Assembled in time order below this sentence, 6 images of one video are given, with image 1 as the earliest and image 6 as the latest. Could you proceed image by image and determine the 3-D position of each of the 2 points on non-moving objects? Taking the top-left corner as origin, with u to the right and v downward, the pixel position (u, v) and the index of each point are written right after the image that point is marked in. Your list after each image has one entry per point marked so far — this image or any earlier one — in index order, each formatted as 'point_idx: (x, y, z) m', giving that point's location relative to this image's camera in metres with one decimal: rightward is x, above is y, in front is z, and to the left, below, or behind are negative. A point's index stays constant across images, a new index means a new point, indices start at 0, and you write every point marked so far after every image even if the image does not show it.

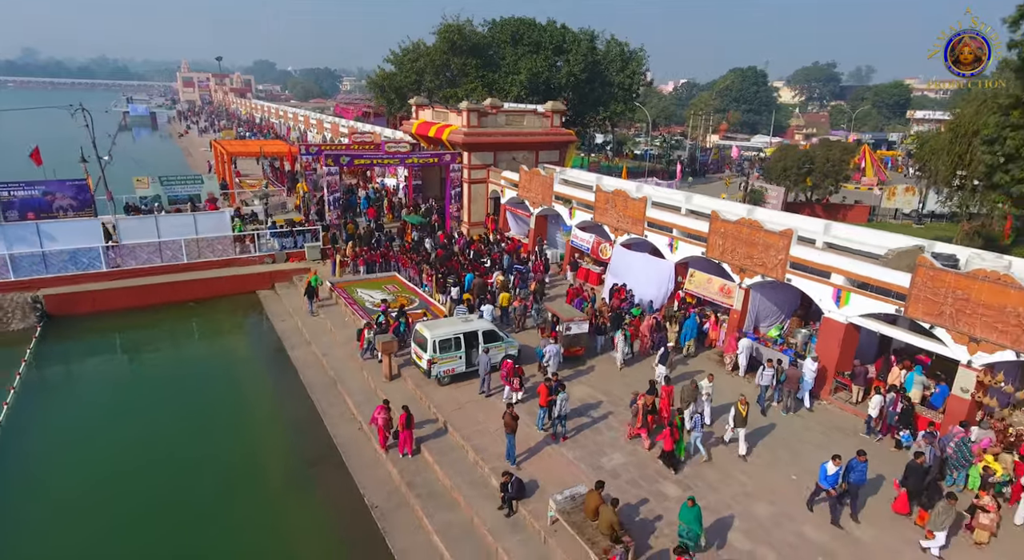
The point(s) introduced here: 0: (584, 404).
0: (+1.5, -2.5, +11.6) m
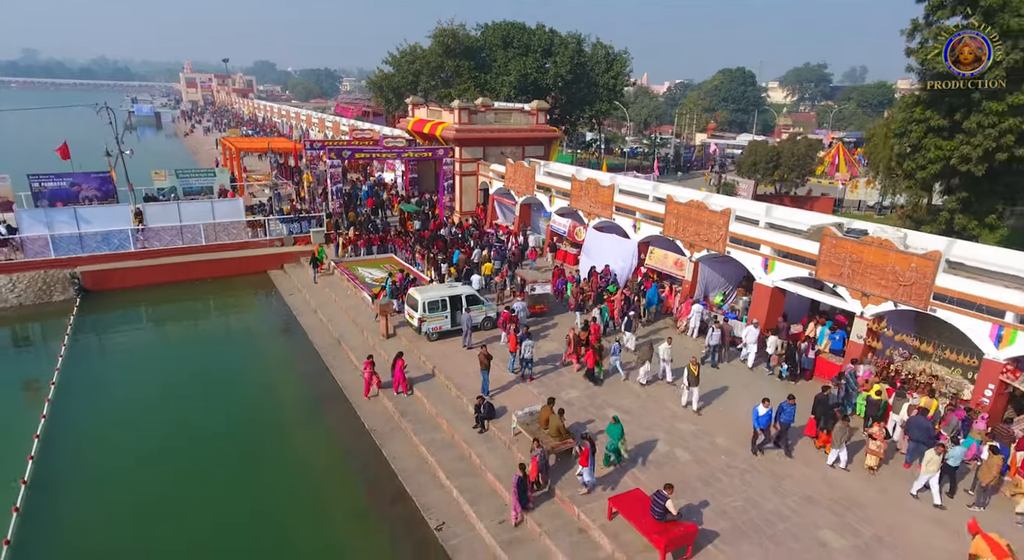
0: (+1.0, -1.8, +13.7) m
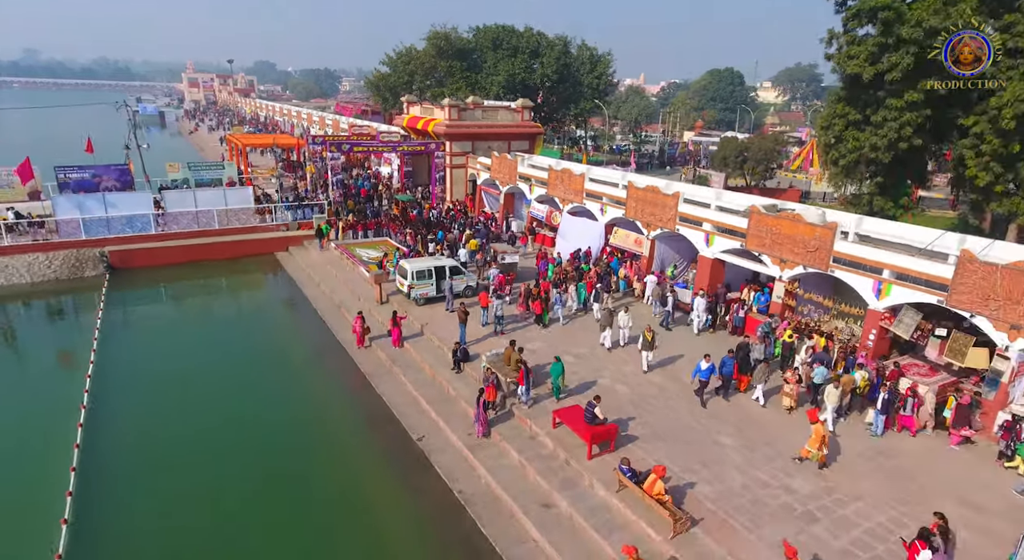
0: (+0.3, -1.0, +15.9) m
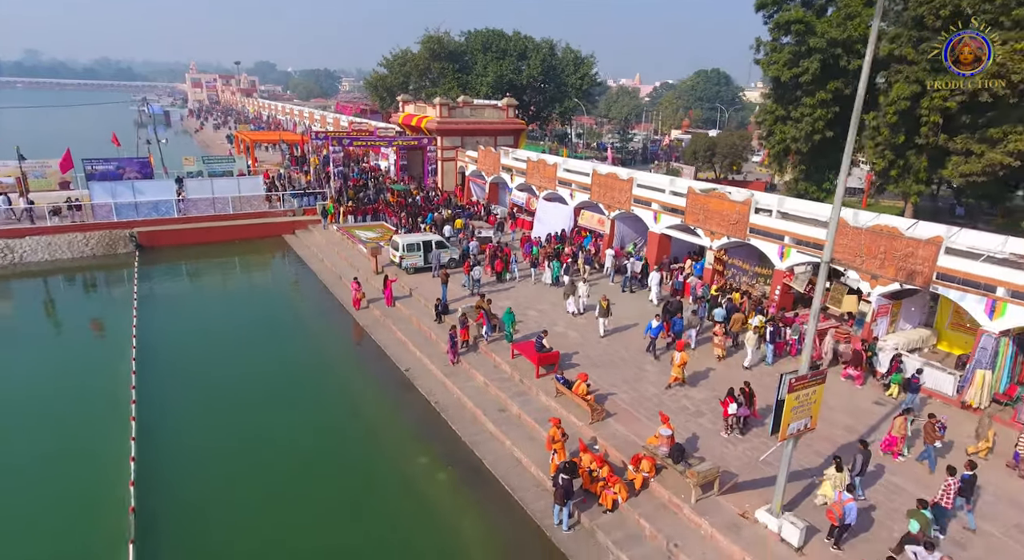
0: (-0.5, -0.1, +18.6) m
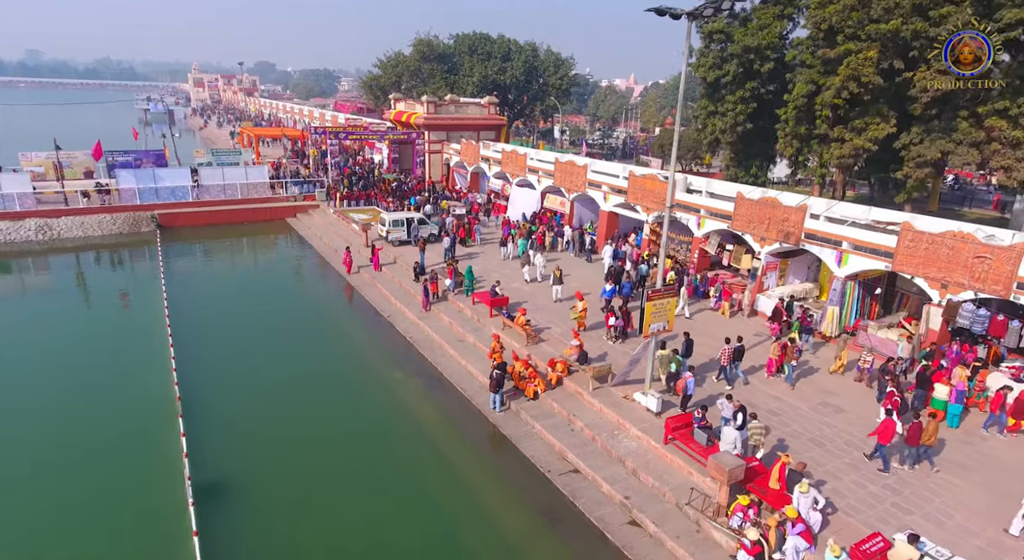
0: (-1.7, +1.1, +21.8) m
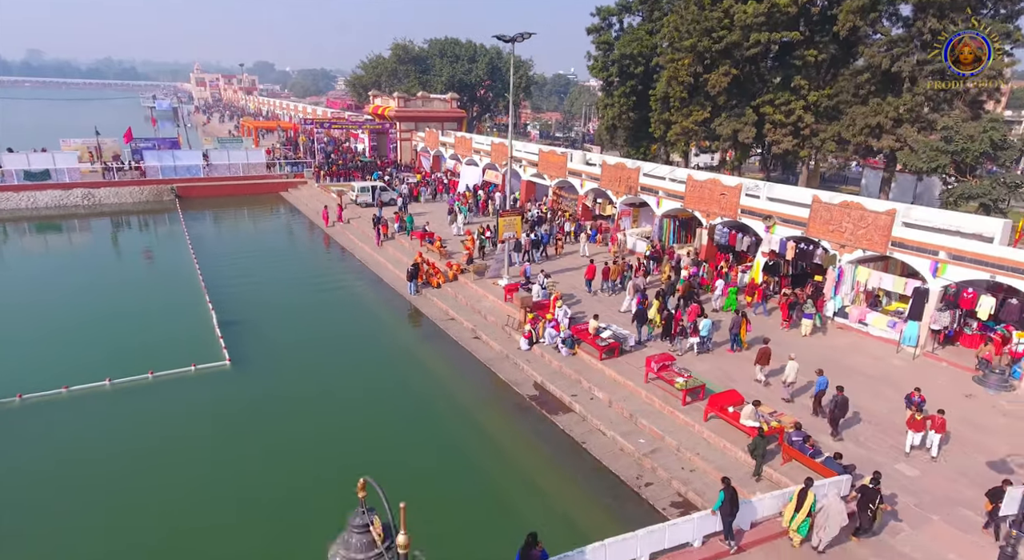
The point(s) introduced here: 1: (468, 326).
0: (-4.7, +3.4, +28.3) m
1: (-1.3, -1.3, +16.2) m
